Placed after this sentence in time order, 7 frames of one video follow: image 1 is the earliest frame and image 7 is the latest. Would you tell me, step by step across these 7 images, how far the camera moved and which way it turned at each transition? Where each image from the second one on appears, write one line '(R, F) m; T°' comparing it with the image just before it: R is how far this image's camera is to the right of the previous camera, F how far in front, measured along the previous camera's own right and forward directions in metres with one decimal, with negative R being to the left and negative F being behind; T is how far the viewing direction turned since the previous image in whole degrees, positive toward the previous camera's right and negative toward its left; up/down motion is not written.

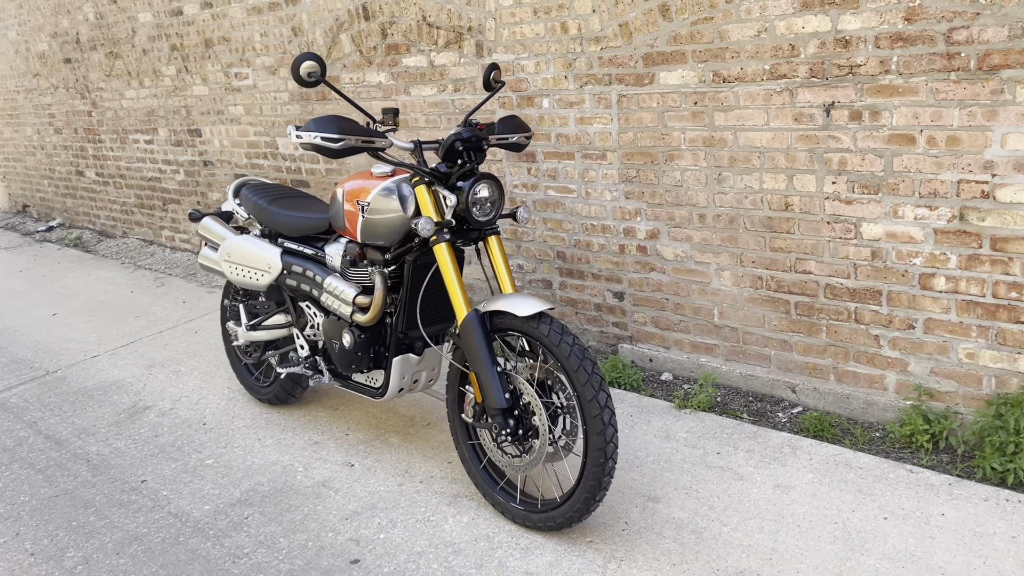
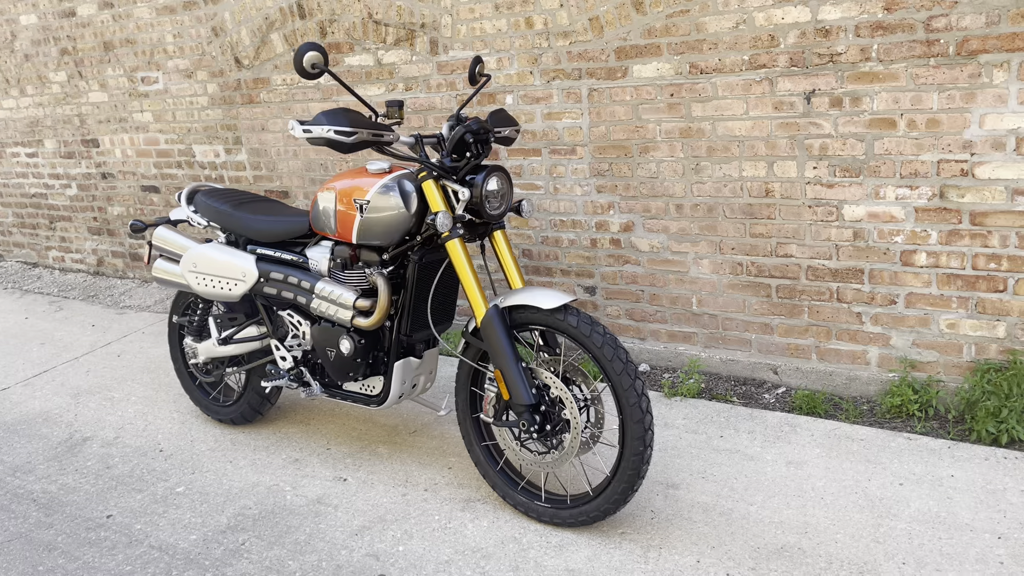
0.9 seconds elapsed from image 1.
(-0.5, +0.1) m; +9°
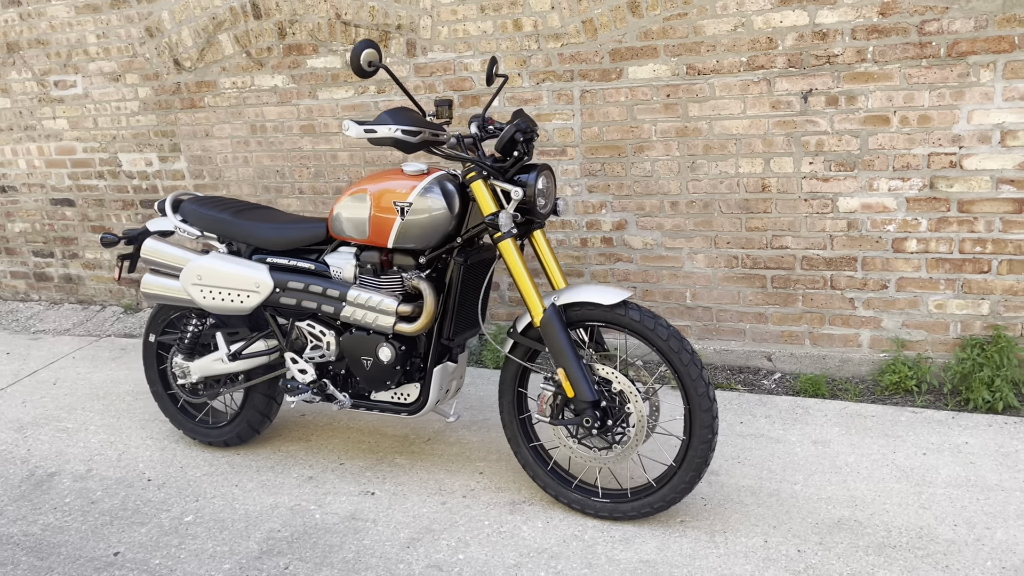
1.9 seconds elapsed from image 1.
(-0.6, +0.1) m; +10°
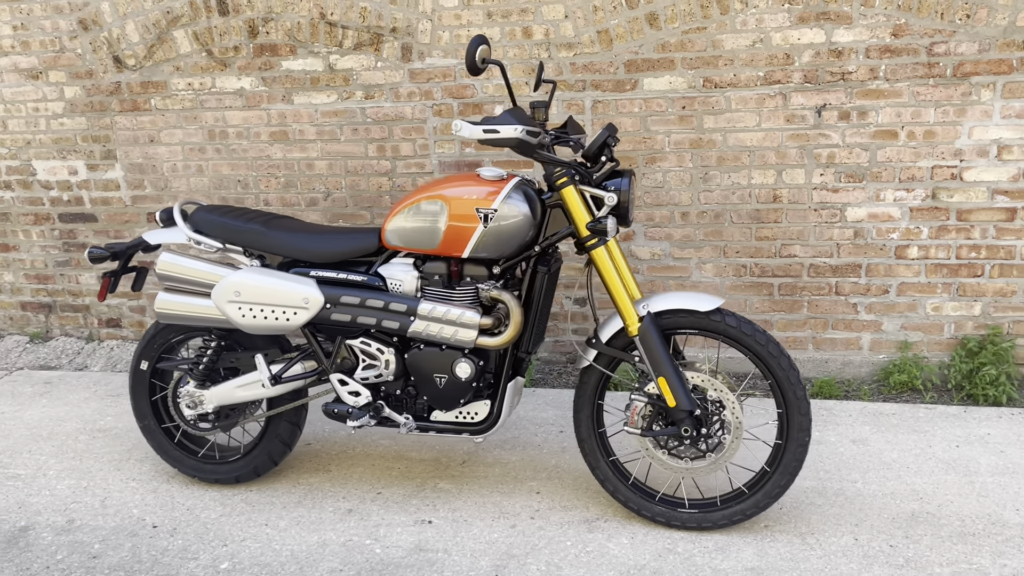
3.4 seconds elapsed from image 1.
(-0.8, +0.2) m; +12°
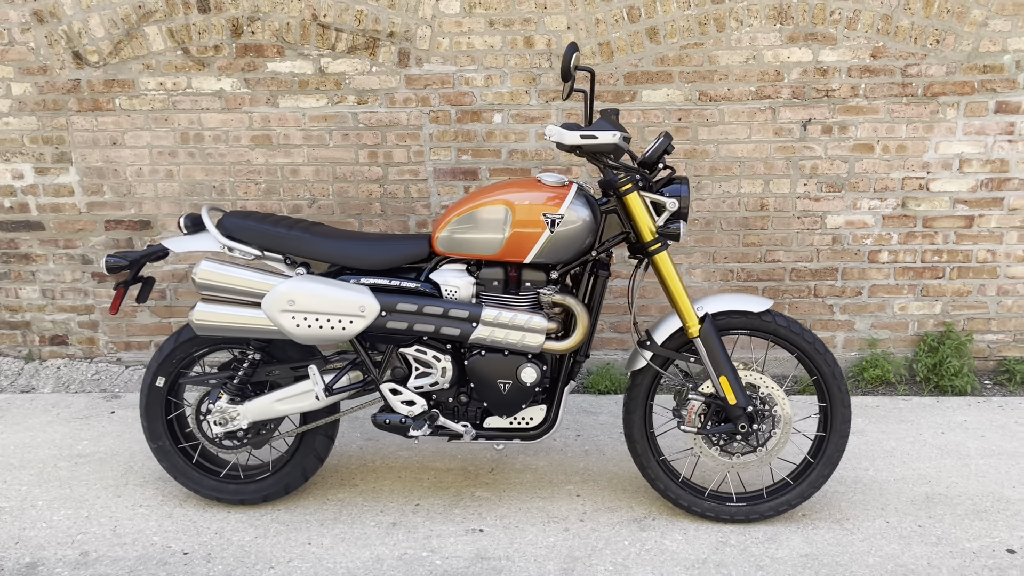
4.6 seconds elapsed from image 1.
(-0.6, 0.0) m; +10°
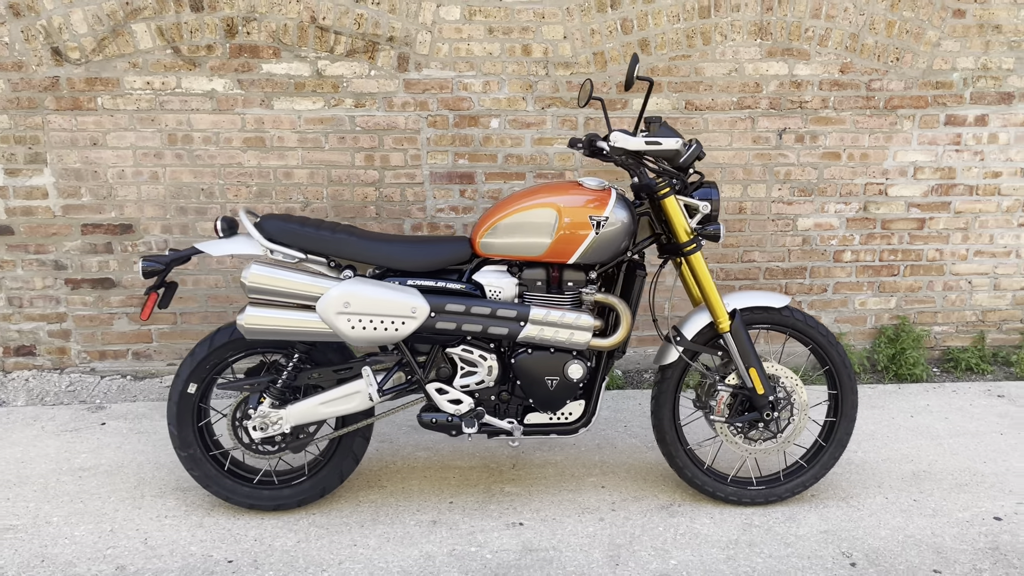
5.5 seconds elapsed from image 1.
(-0.5, -0.1) m; +8°
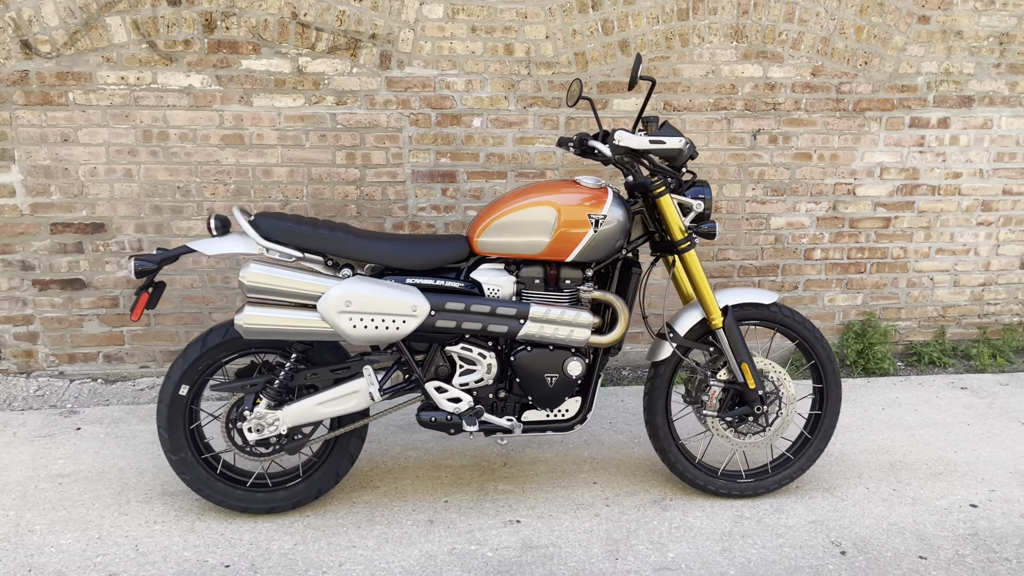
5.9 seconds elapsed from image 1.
(-0.2, 0.0) m; +4°
